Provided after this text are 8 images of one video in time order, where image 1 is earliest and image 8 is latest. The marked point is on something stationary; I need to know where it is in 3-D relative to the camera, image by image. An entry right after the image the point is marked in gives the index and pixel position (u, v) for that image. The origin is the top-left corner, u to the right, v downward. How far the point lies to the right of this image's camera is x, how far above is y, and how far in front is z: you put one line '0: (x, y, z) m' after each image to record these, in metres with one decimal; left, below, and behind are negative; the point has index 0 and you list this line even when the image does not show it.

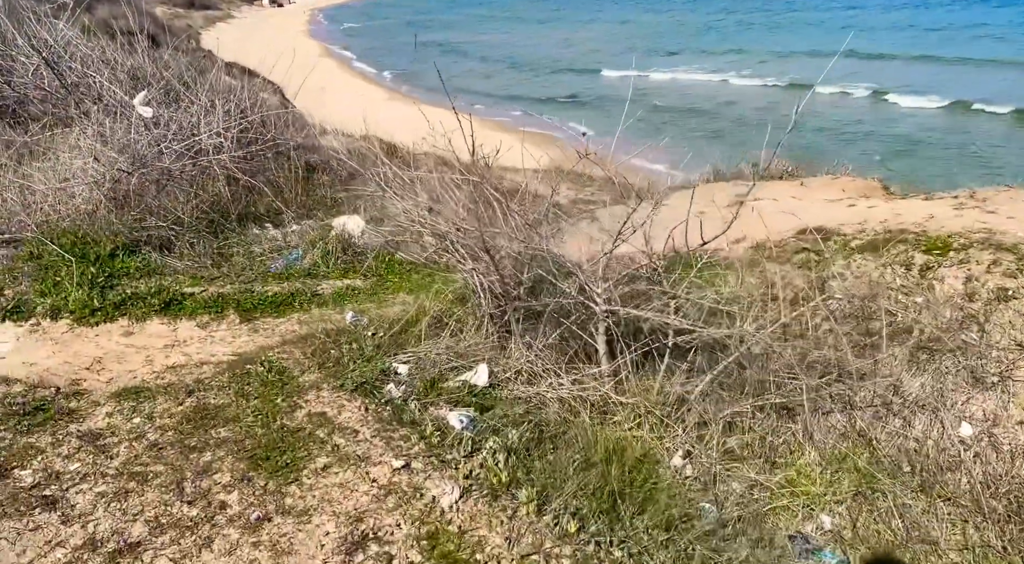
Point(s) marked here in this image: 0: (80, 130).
0: (-4.2, +1.4, +7.8) m
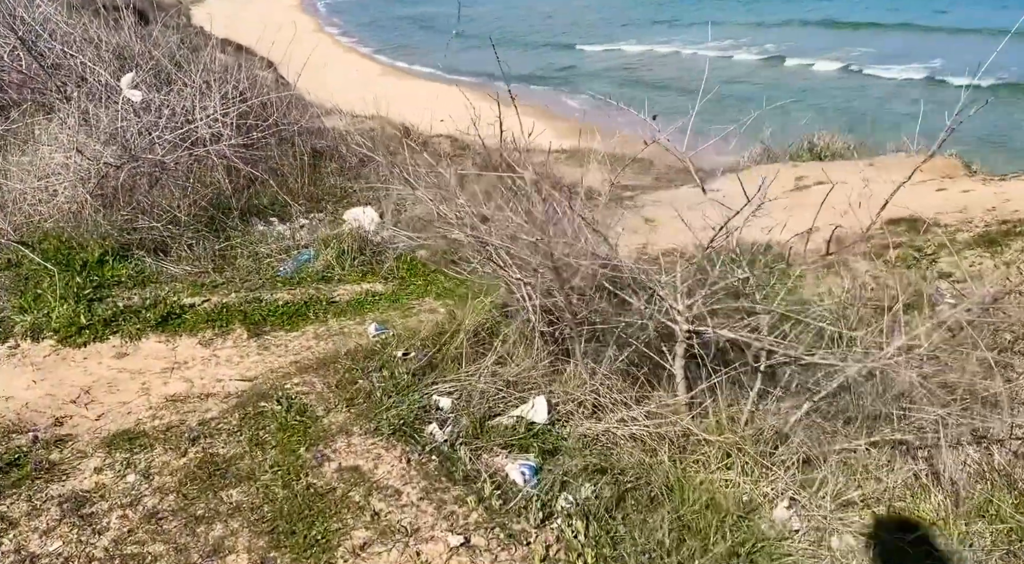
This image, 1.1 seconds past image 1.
0: (-3.9, +1.4, +7.0) m
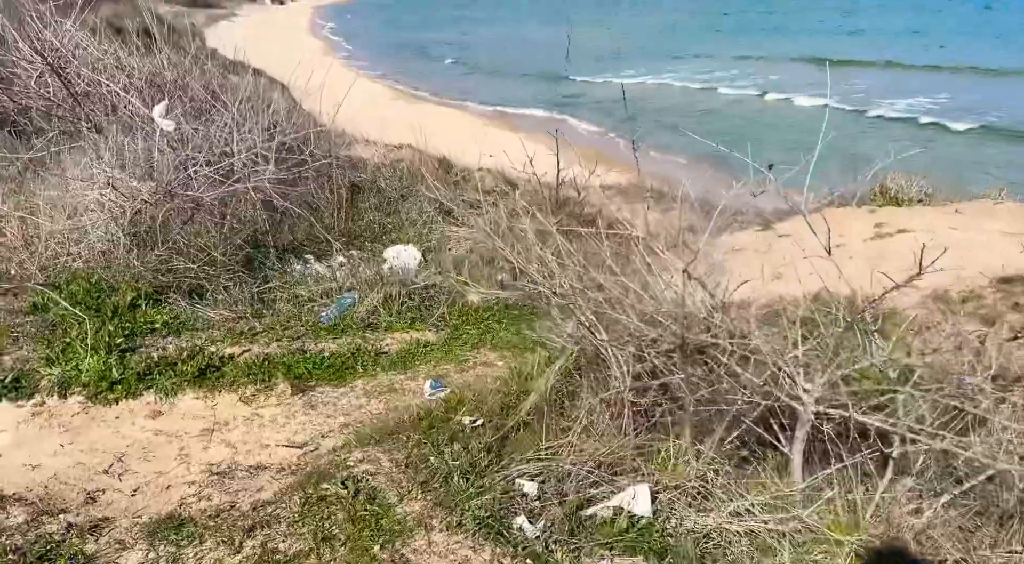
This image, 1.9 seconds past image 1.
0: (-3.4, +1.0, +6.7) m
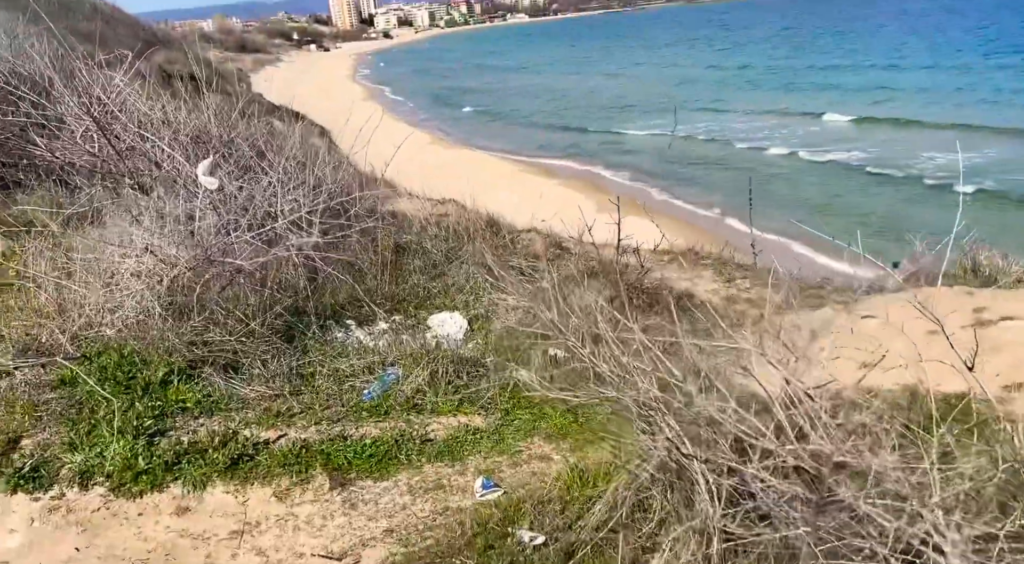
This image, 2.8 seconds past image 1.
0: (-3.0, +0.5, +6.4) m
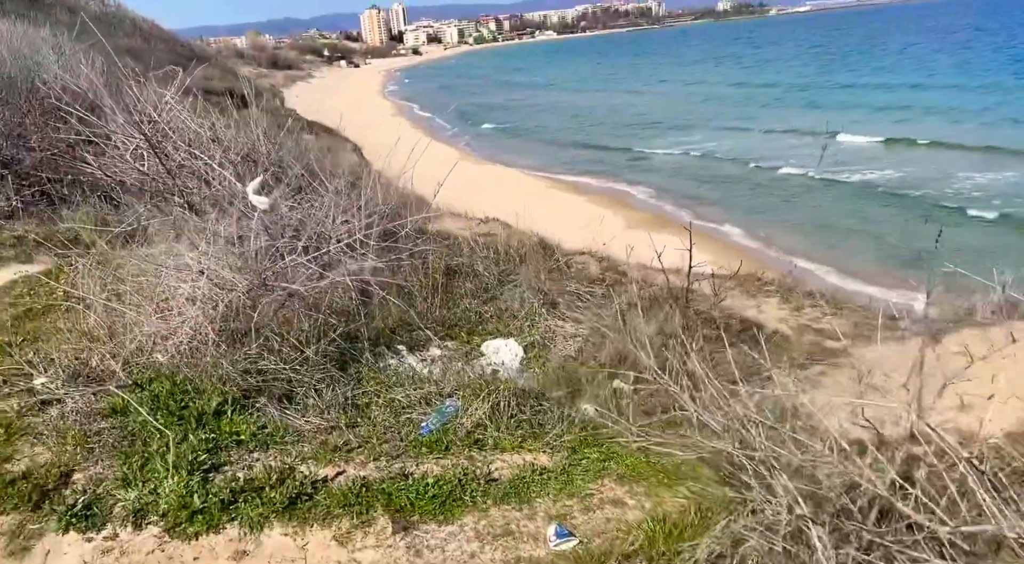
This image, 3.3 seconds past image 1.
0: (-2.5, +0.3, +6.3) m
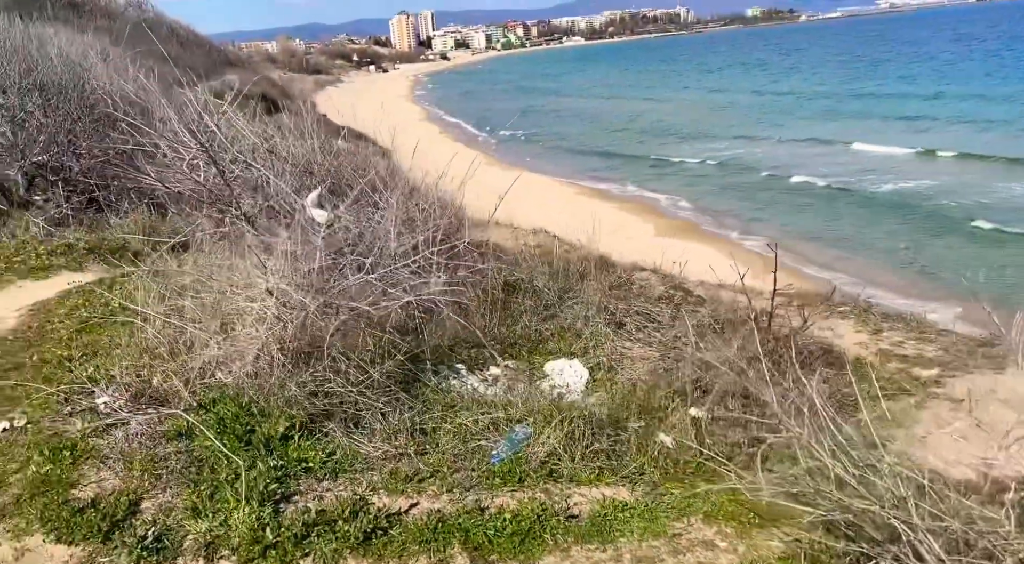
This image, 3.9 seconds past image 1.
0: (-2.0, +0.2, +6.1) m
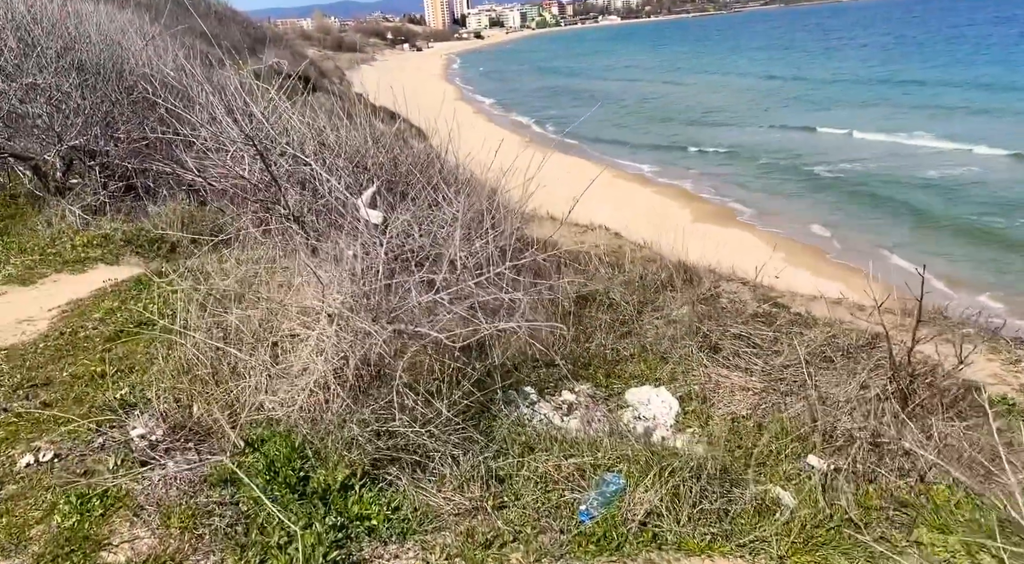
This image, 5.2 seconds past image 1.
0: (-1.4, +0.1, +5.5) m
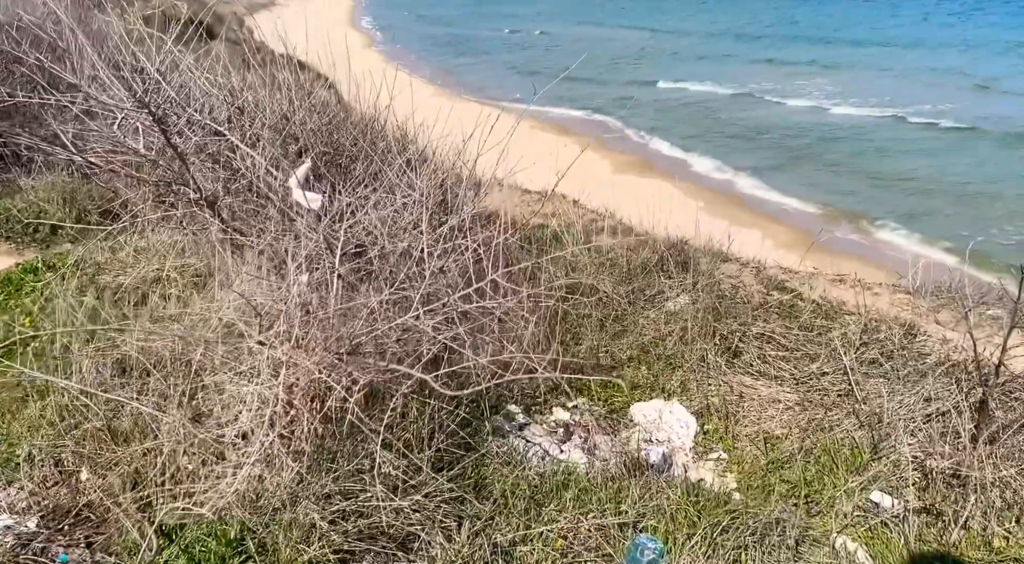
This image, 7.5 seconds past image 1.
0: (-1.5, 0.0, +4.2) m
